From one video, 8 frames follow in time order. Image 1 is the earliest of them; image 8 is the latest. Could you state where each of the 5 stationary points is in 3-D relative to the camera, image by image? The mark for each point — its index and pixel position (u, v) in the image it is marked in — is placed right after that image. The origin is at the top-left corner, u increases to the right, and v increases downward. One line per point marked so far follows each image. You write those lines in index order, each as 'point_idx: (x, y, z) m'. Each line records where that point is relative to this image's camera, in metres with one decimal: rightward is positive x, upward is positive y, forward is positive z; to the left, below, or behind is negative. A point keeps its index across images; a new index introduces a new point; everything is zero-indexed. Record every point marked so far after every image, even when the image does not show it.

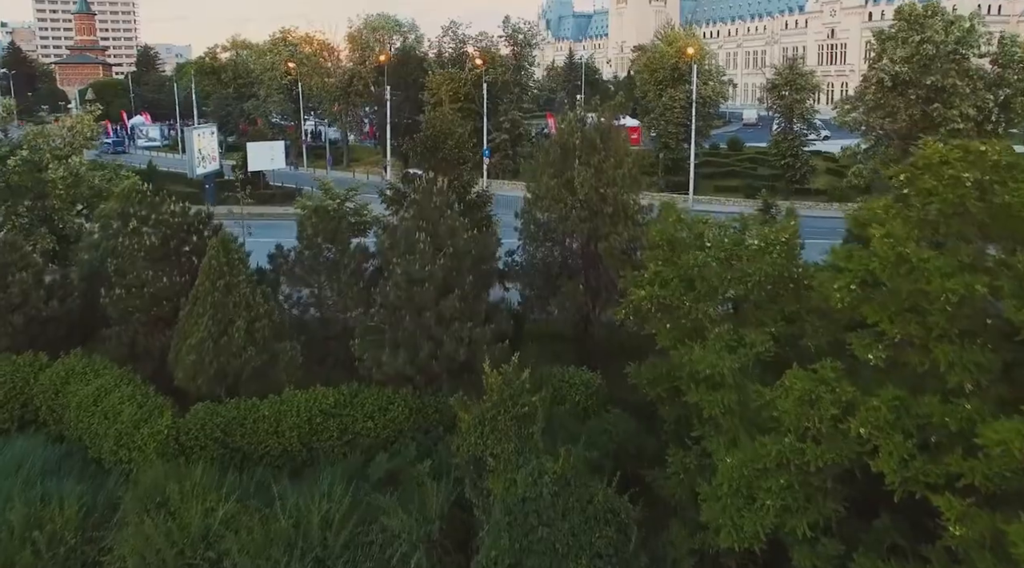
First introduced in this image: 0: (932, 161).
0: (+4.8, +1.4, +10.4) m
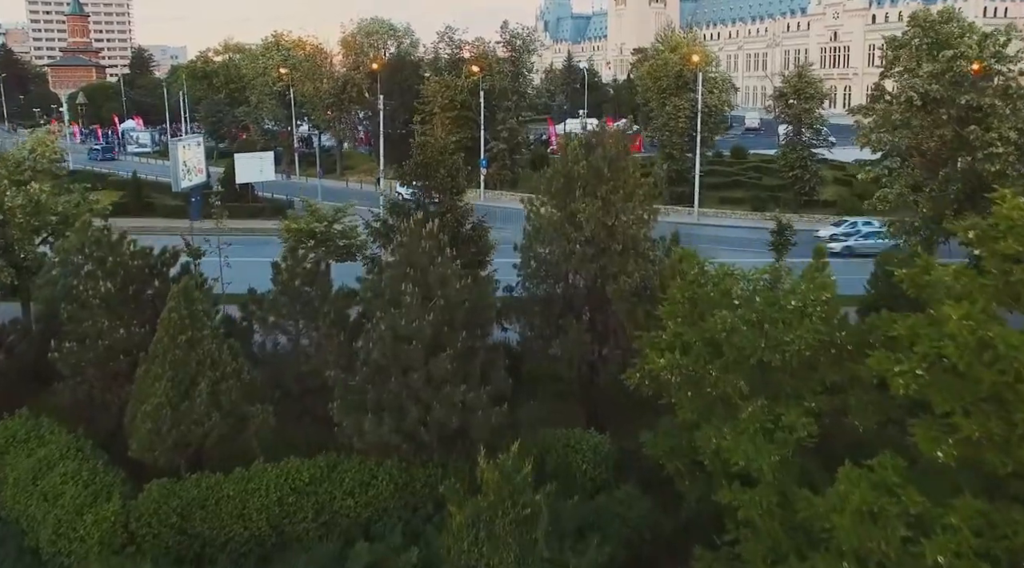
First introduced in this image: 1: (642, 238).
0: (+4.8, +0.6, +8.7) m
1: (+2.3, +0.8, +16.4) m
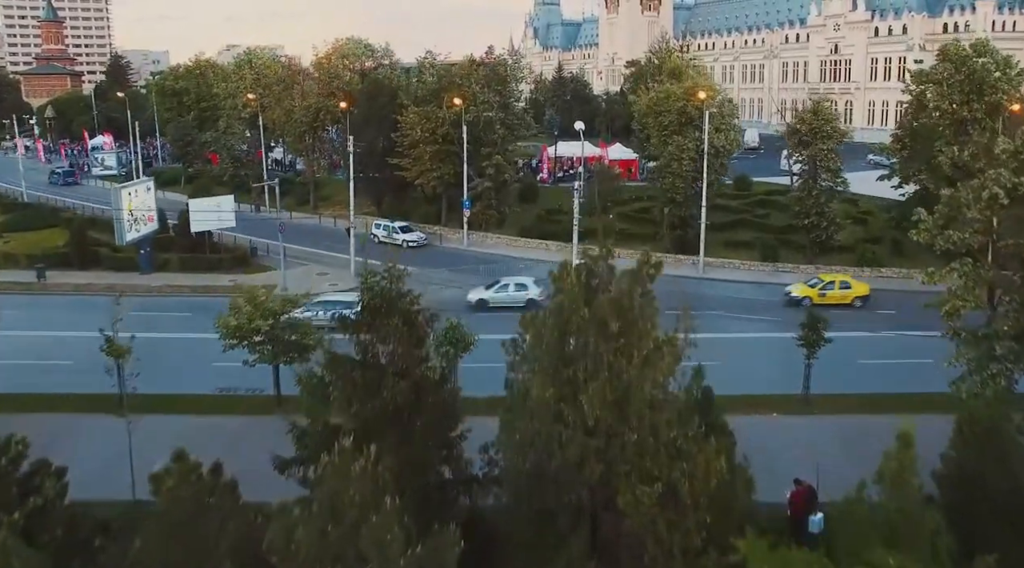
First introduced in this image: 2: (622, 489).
0: (+4.5, -2.0, +4.4) m
1: (+2.0, -1.8, +12.1) m
2: (+1.4, -2.6, +11.8) m
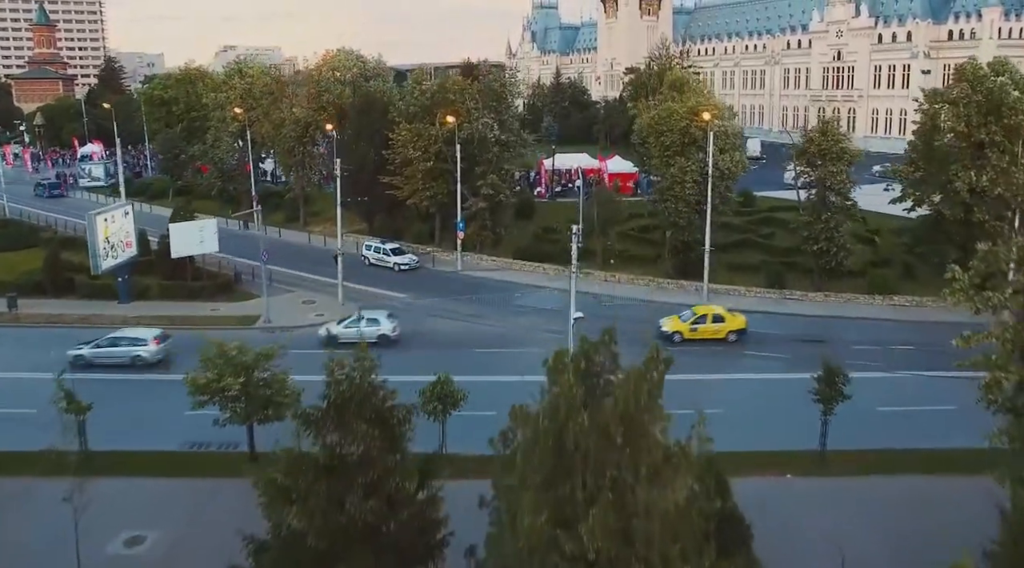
0: (+4.4, -3.2, +2.6) m
1: (+1.9, -3.0, +10.3) m
2: (+1.3, -3.8, +10.0) m
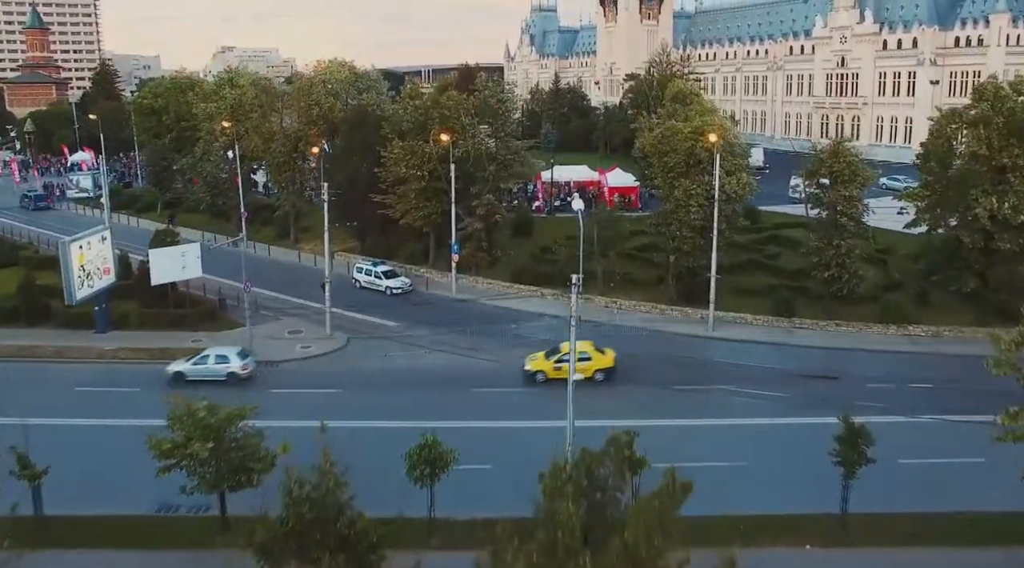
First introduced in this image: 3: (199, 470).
0: (+4.3, -4.4, +0.8) m
1: (+1.8, -4.2, +8.5) m
2: (+1.2, -5.0, +8.3) m
3: (-6.7, -3.9, +19.4) m
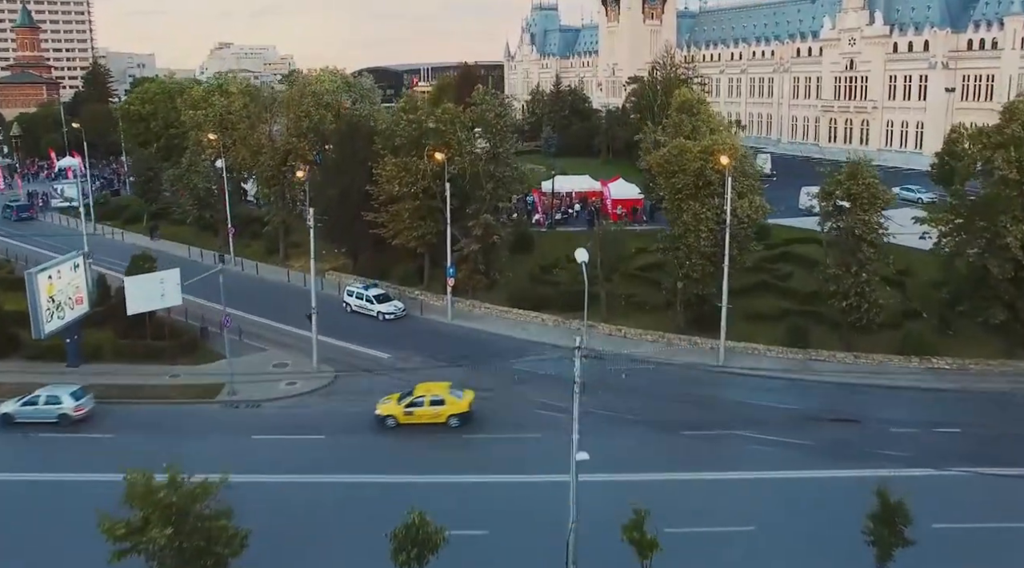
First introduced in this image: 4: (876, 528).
0: (+4.2, -5.8, -1.3) m
1: (+1.7, -5.5, +6.4) m
2: (+1.1, -6.3, +6.1) m
3: (-6.8, -5.2, +17.3) m
4: (+7.2, -4.9, +17.9) m
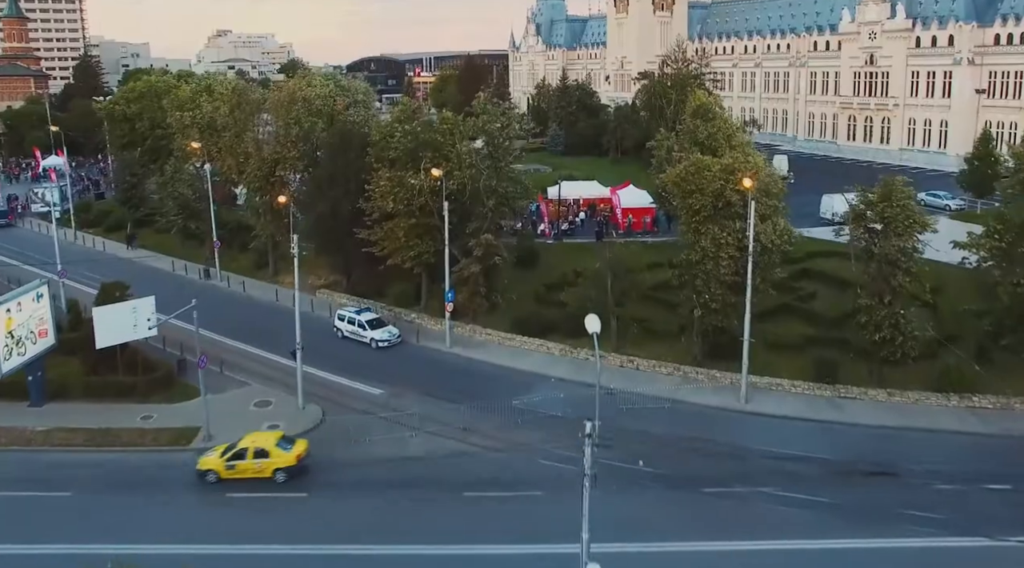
0: (+4.1, -7.6, -4.1) m
1: (+1.6, -7.1, +3.6) m
2: (+1.0, -8.0, +3.3) m
3: (-6.8, -6.6, +14.5) m
4: (+7.2, -6.3, +15.0) m
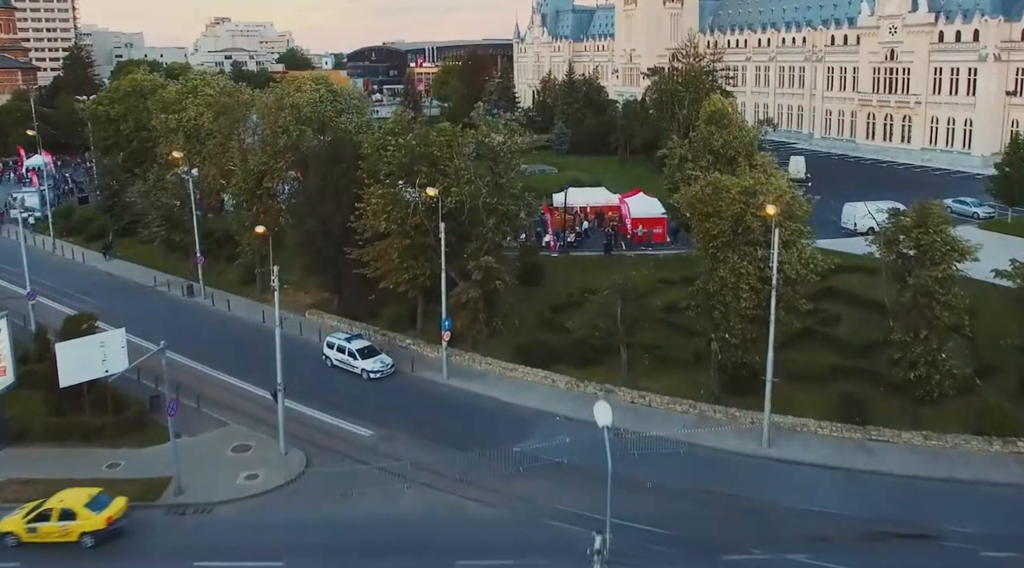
0: (+4.0, -9.3, -6.7) m
1: (+1.5, -8.7, +1.0) m
2: (+0.9, -9.6, +0.7) m
3: (-6.8, -8.0, +11.9) m
4: (+7.1, -7.7, +12.4) m
